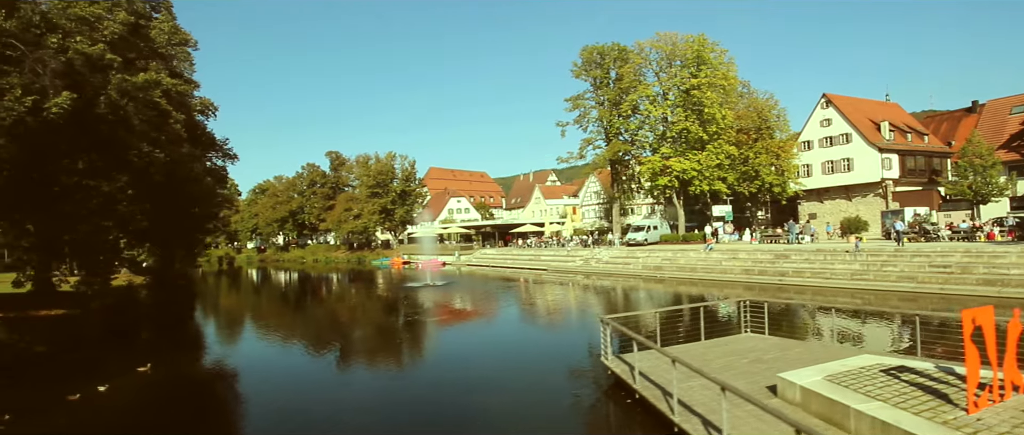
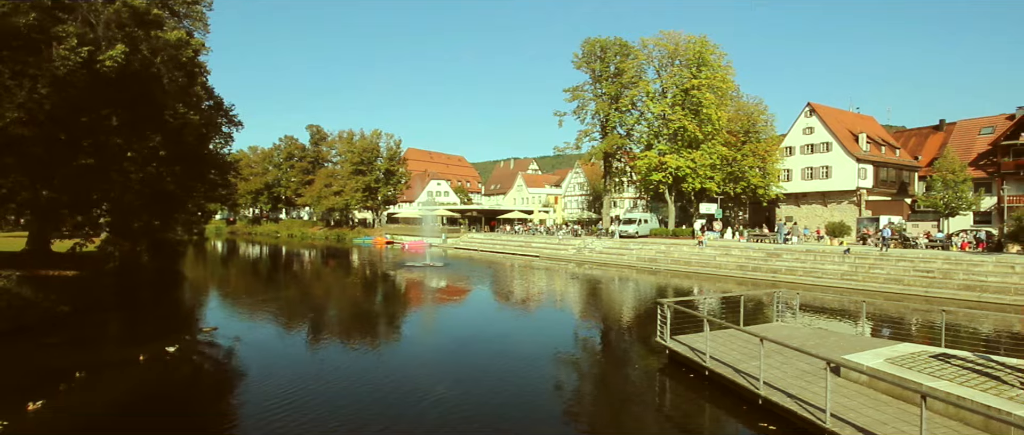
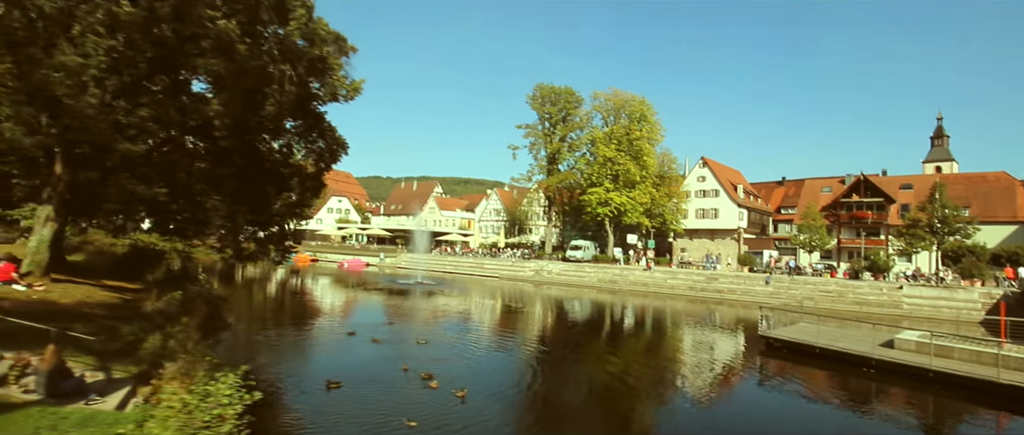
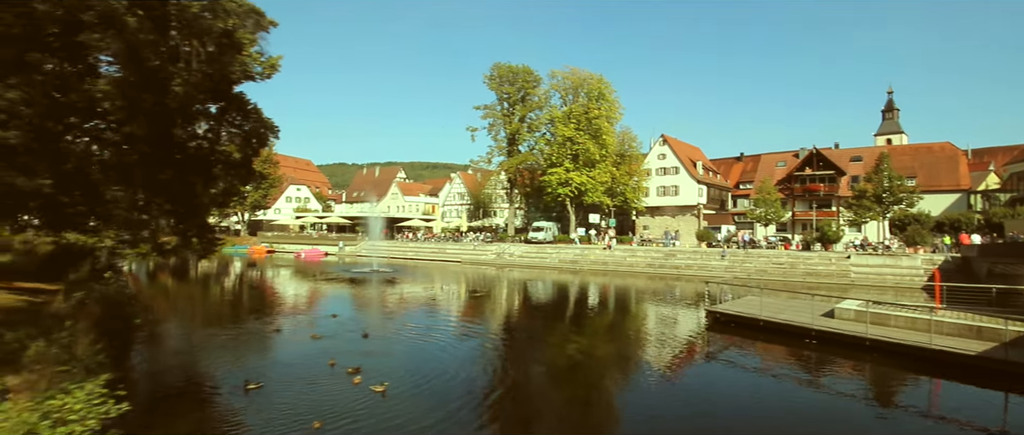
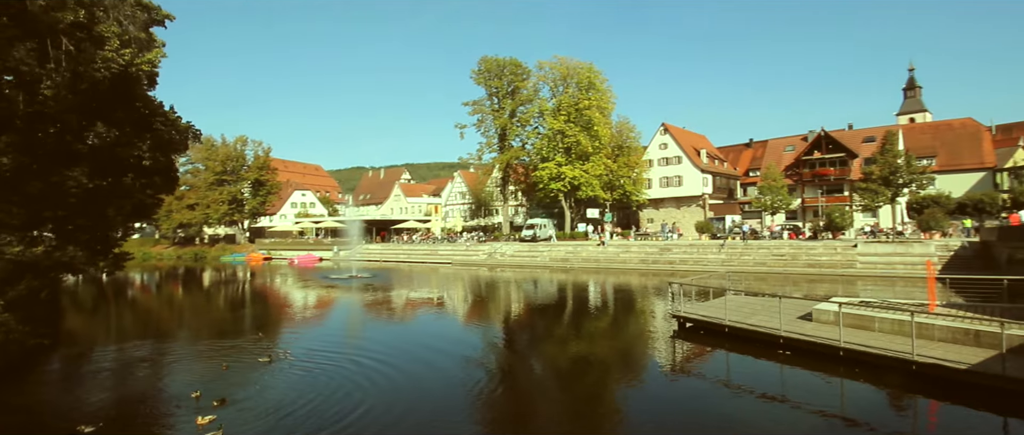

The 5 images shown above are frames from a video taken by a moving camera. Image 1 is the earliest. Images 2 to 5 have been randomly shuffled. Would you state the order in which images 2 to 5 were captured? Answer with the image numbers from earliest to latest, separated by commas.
2, 5, 4, 3
